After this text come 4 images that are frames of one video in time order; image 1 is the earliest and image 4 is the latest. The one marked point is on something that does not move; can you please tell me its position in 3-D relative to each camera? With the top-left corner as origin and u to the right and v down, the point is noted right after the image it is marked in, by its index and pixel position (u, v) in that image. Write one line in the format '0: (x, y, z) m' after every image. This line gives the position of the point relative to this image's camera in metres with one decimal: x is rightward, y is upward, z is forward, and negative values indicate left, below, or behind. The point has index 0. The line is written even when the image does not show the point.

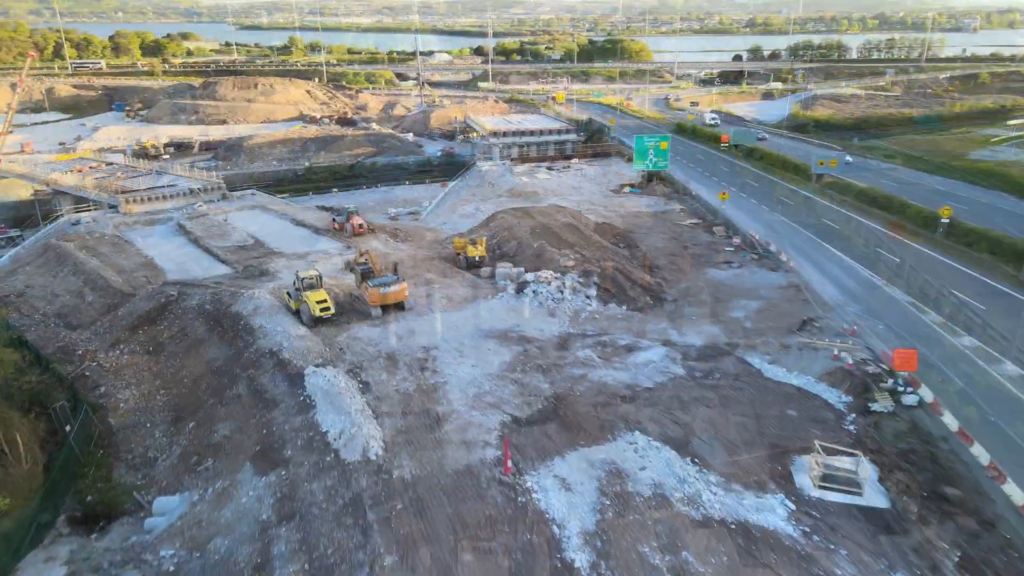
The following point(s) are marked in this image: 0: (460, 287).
0: (-1.4, 0.0, +19.0) m
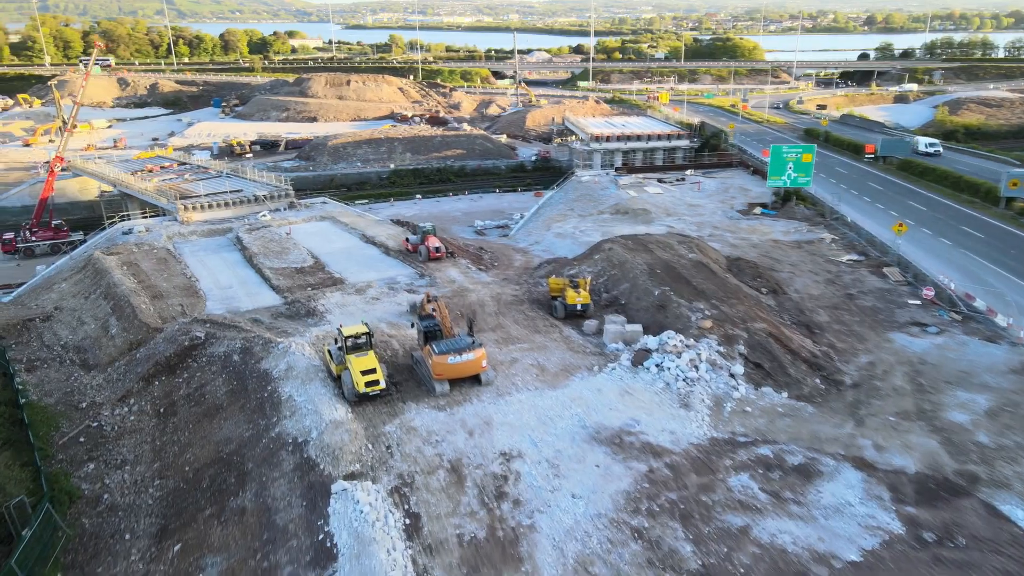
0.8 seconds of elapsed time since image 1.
0: (+0.8, -1.2, +14.2) m
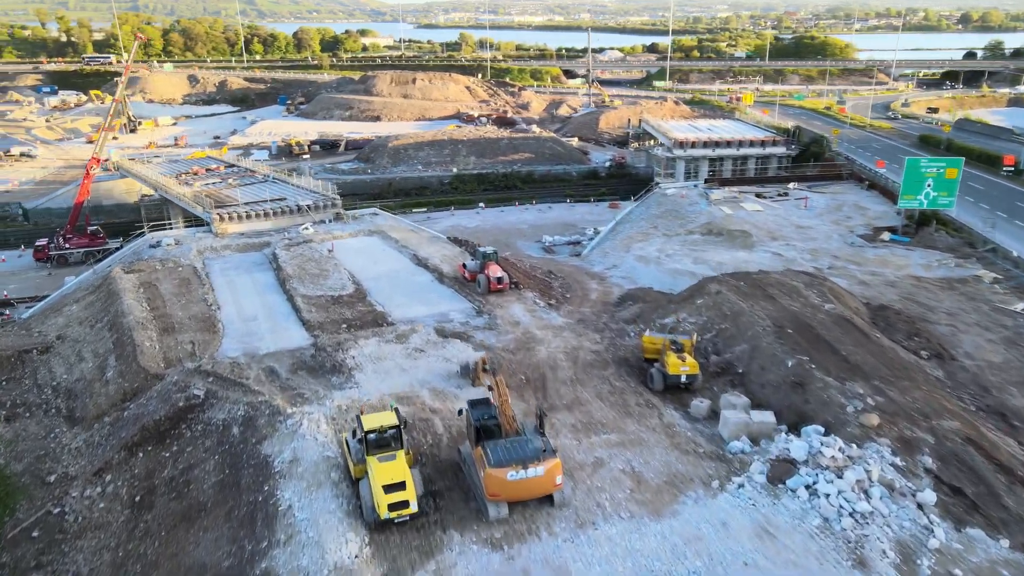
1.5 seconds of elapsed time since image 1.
0: (+2.0, -2.3, +10.3) m
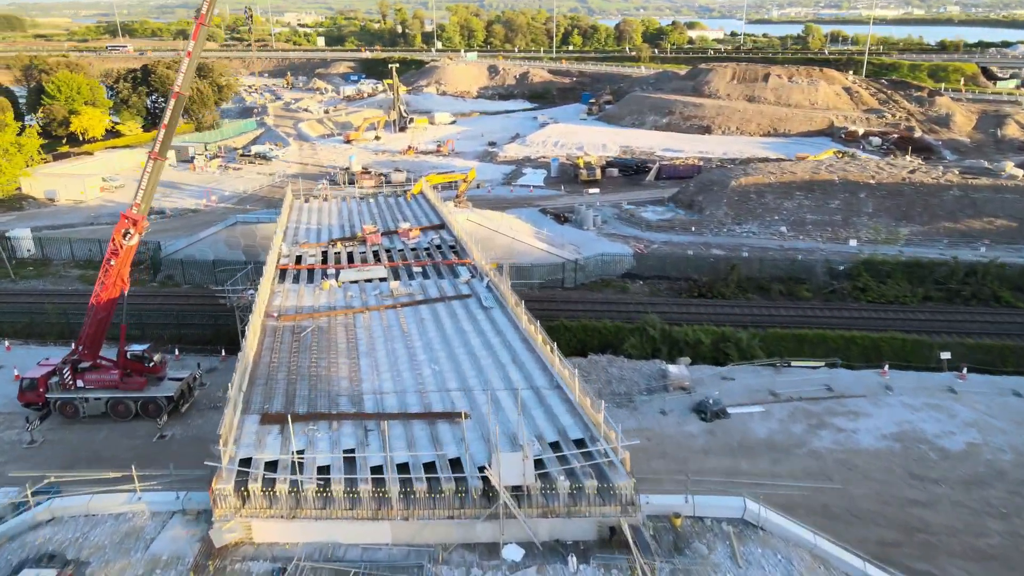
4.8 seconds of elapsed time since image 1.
0: (+2.1, -7.9, -9.8) m
